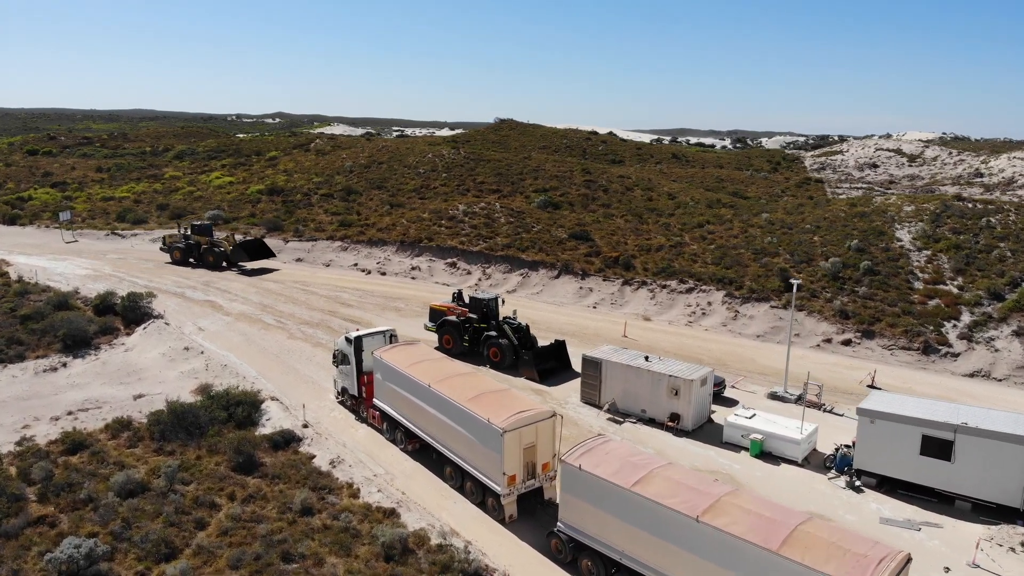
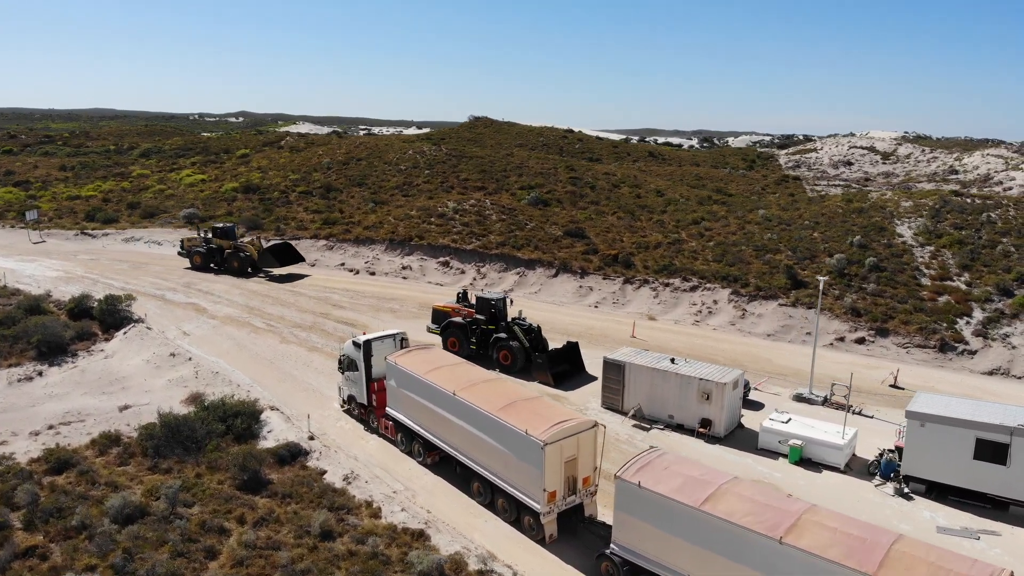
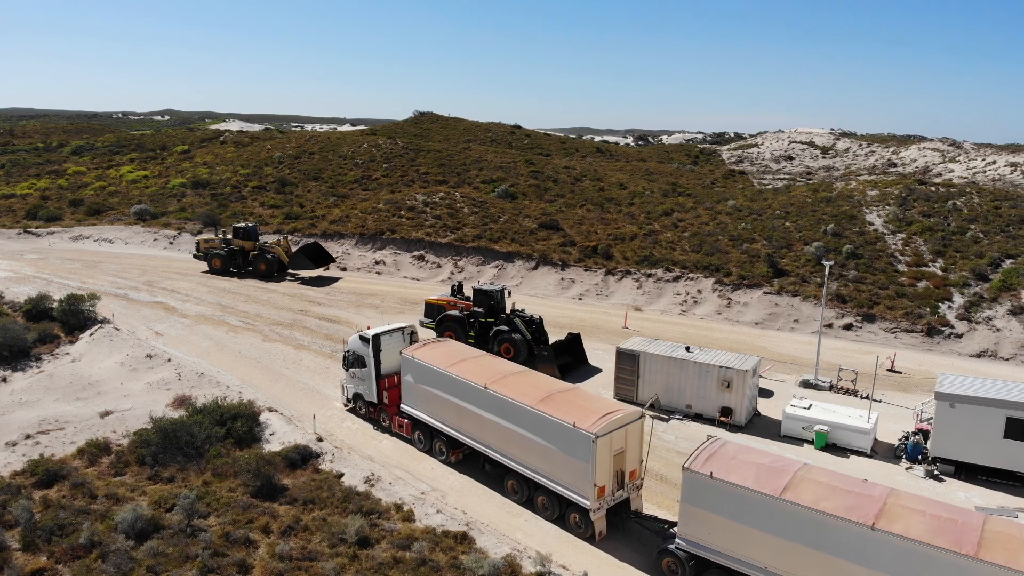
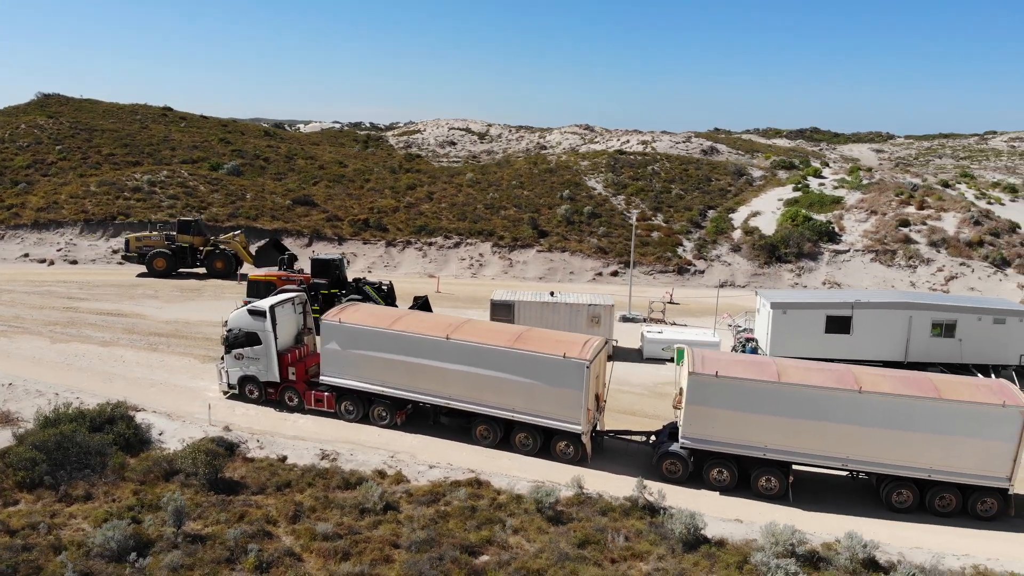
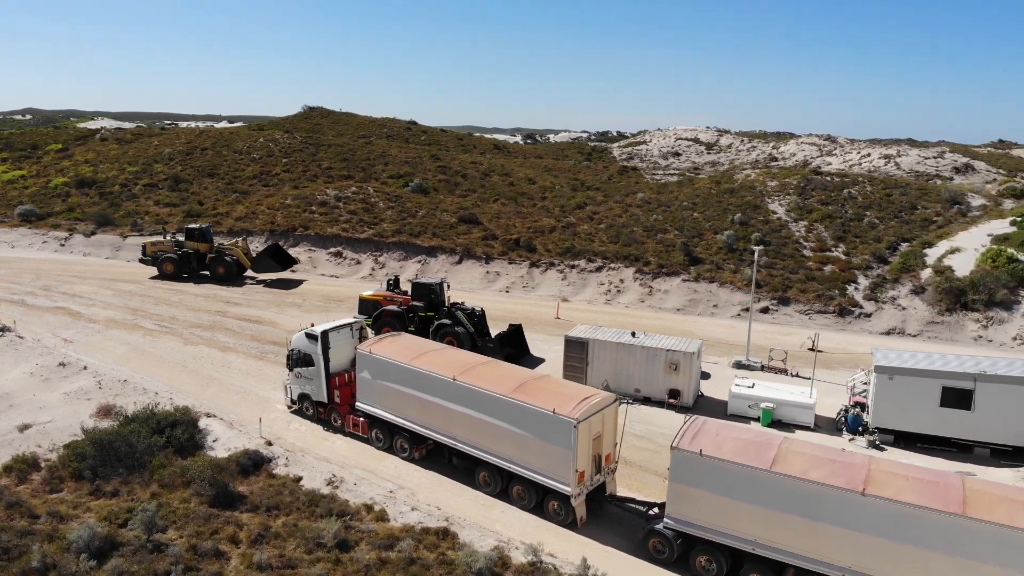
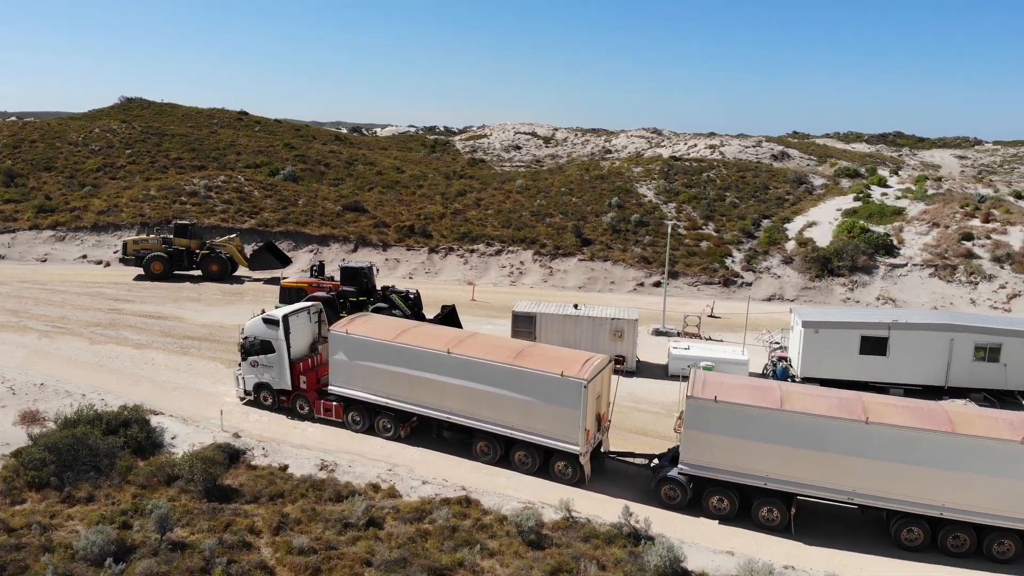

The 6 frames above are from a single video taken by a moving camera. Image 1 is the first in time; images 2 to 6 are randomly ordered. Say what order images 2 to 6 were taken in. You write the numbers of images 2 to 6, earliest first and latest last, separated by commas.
2, 3, 5, 6, 4
